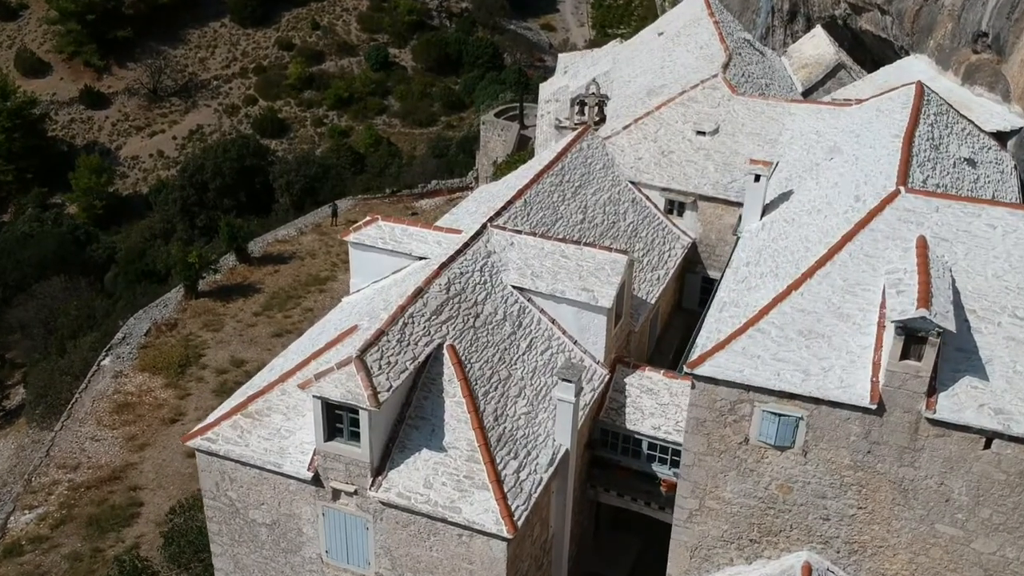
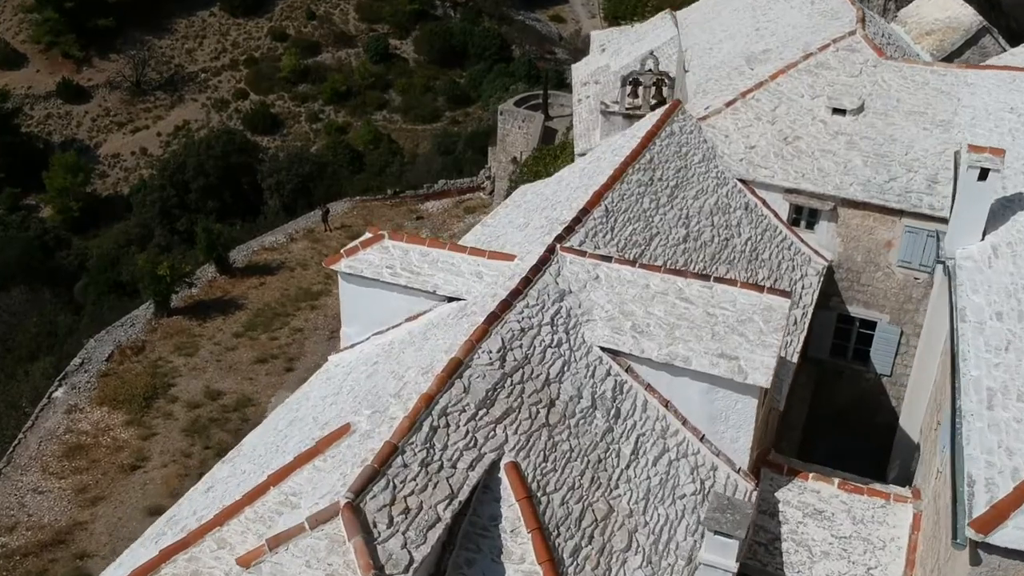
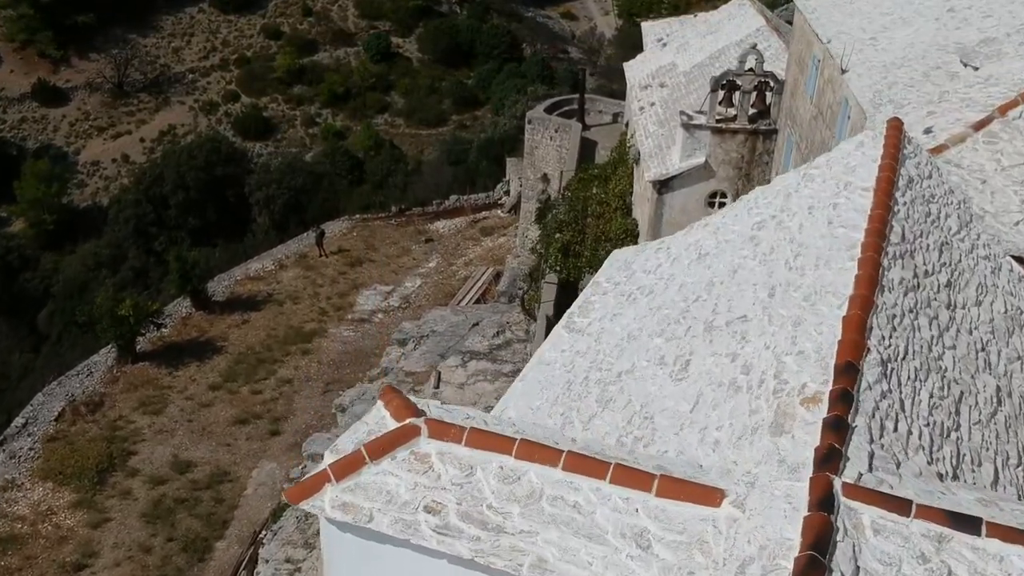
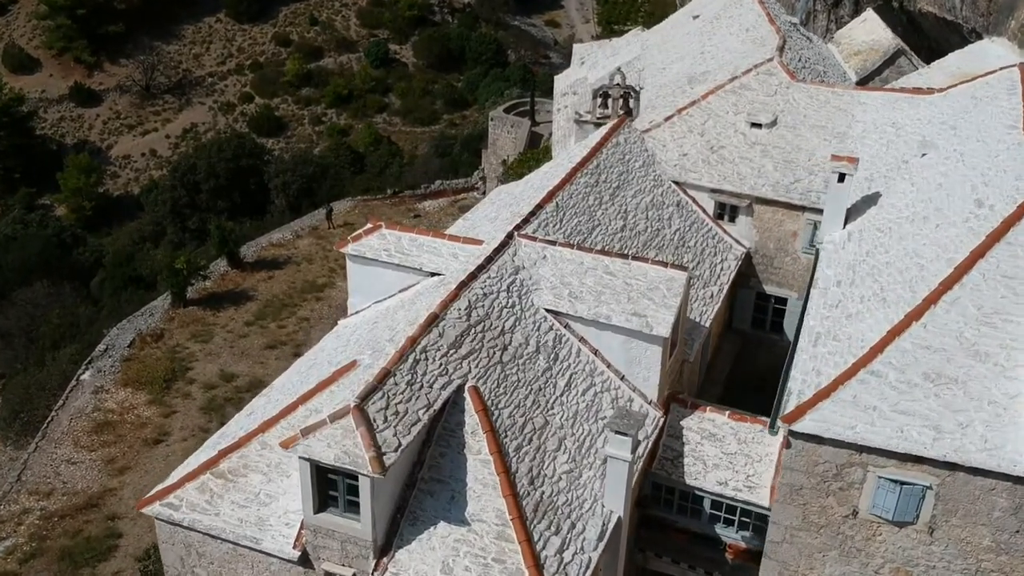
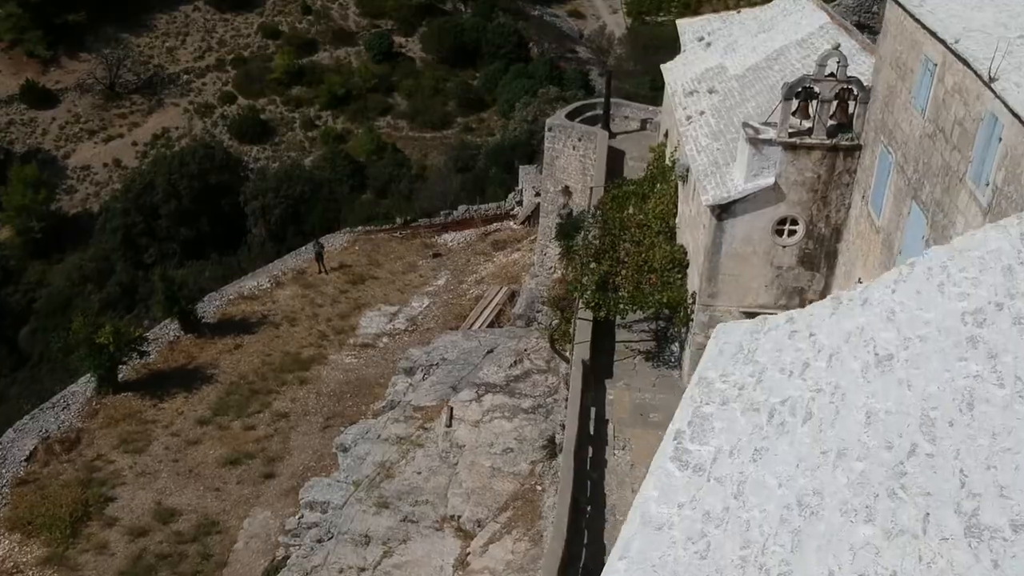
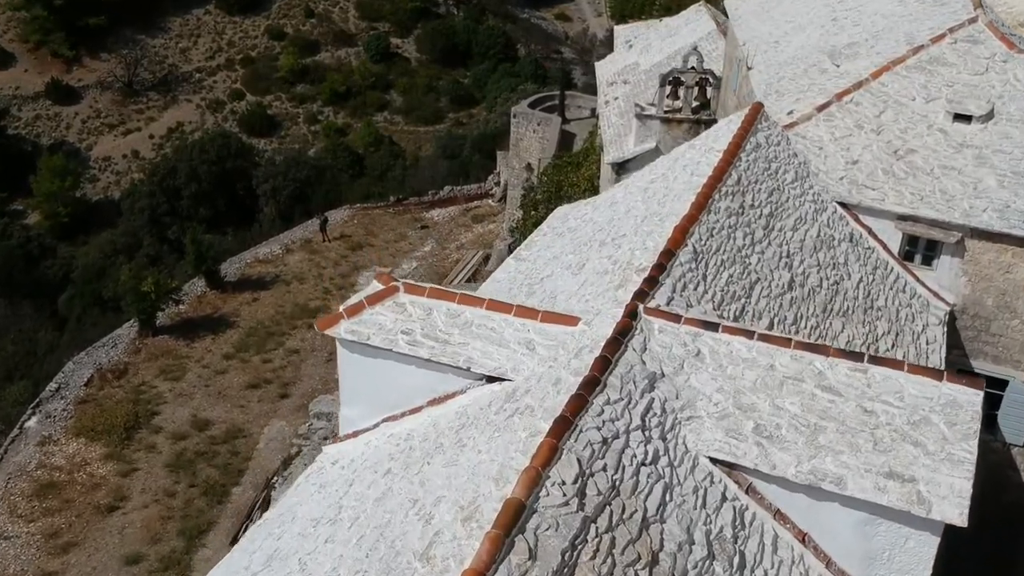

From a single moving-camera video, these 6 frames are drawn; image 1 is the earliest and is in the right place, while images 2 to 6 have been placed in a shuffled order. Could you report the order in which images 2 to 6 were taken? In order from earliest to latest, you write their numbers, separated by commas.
4, 2, 6, 3, 5
